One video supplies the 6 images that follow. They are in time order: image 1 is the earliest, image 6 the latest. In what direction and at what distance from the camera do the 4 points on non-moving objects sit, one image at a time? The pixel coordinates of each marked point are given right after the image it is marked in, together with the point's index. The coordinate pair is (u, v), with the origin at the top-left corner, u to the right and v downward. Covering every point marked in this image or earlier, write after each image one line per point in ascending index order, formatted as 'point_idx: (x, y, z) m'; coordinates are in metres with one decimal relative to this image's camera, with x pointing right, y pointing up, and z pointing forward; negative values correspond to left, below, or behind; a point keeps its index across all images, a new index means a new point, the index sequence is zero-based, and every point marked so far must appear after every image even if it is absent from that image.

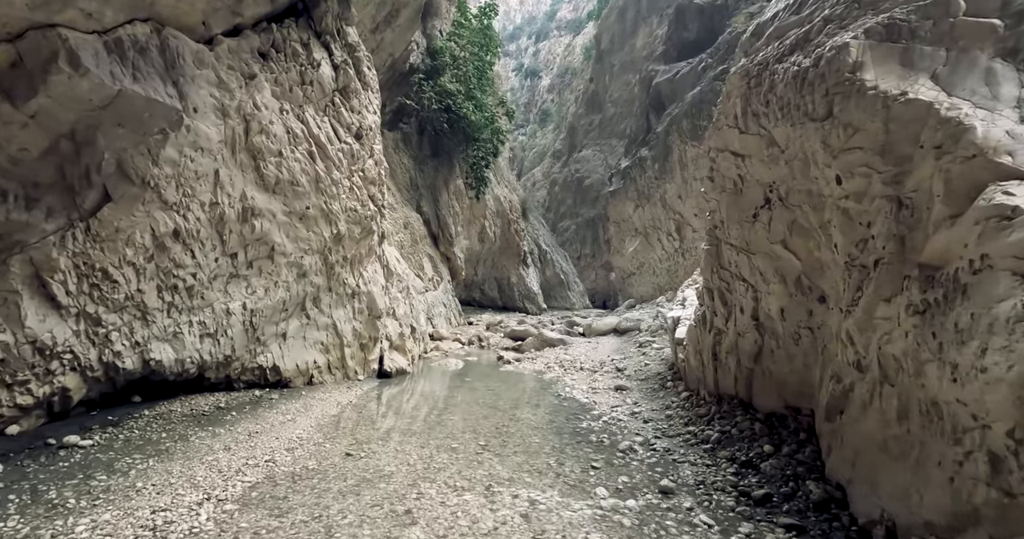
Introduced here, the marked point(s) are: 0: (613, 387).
0: (+1.8, -2.1, +10.4) m
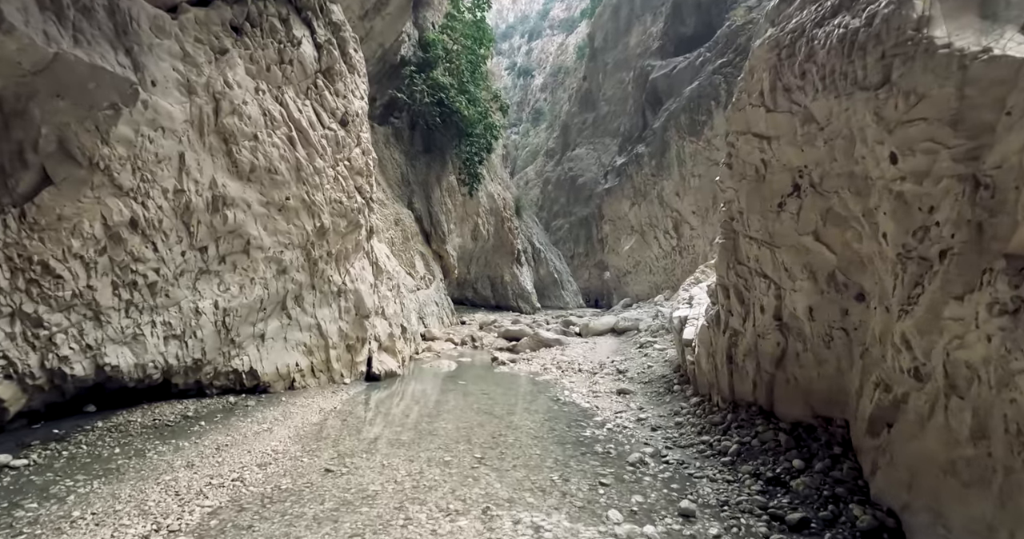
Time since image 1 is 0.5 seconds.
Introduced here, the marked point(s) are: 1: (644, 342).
0: (+1.8, -2.1, +9.8) m
1: (+3.1, -1.7, +13.6) m
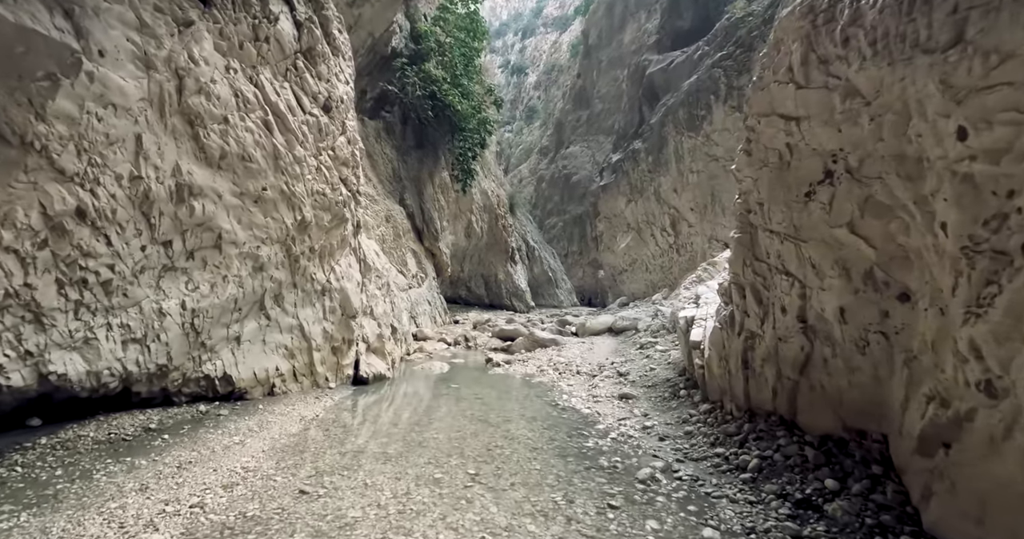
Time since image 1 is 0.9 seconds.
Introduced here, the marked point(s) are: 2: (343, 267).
0: (+1.7, -2.0, +9.3) m
1: (+3.0, -1.6, +13.0) m
2: (-2.8, 0.0, +9.8) m
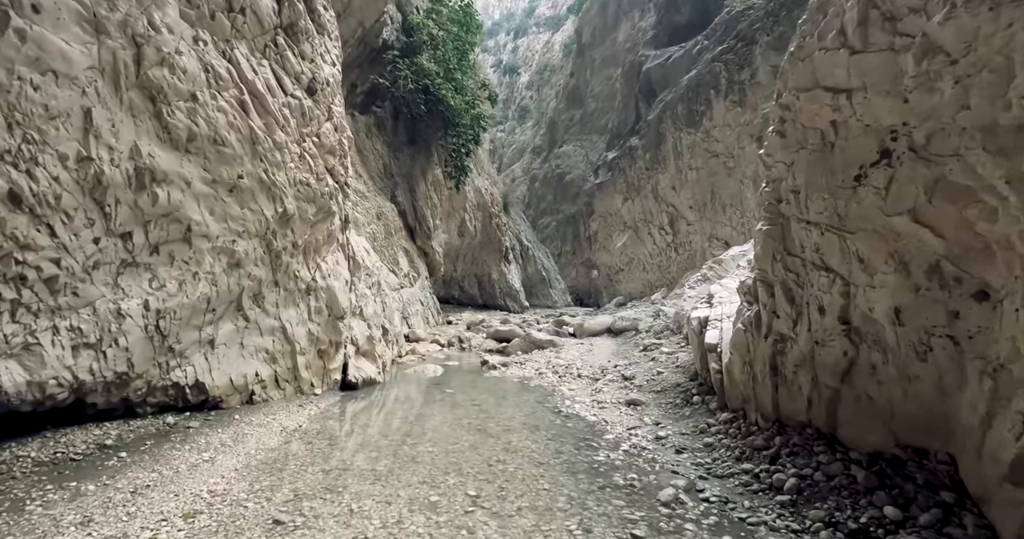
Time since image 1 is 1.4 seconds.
0: (+1.7, -2.0, +8.7) m
1: (+2.9, -1.6, +12.5) m
2: (-2.9, +0.1, +9.1) m
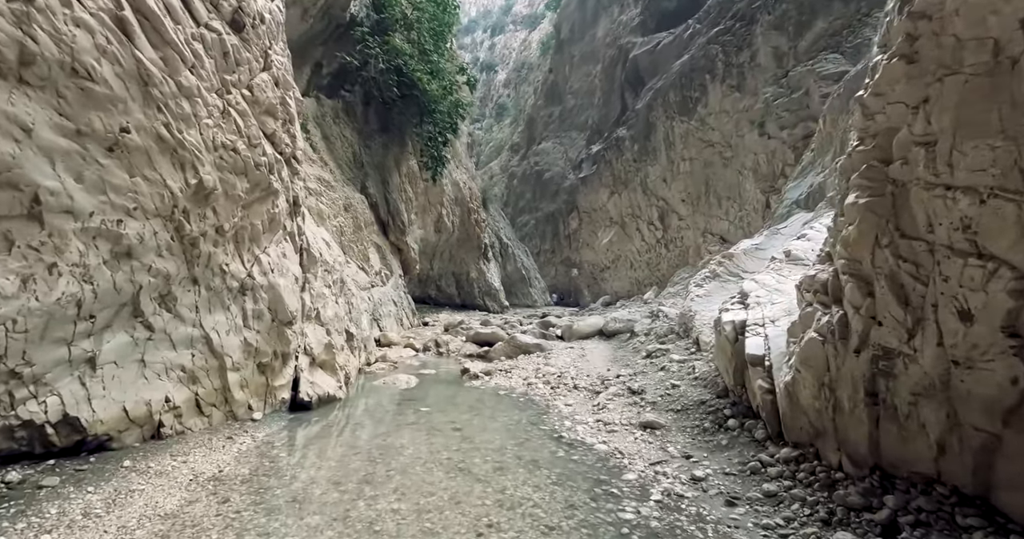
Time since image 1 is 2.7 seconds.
0: (+1.5, -1.9, +7.1) m
1: (+2.6, -1.5, +10.9) m
2: (-3.0, +0.2, +7.4) m
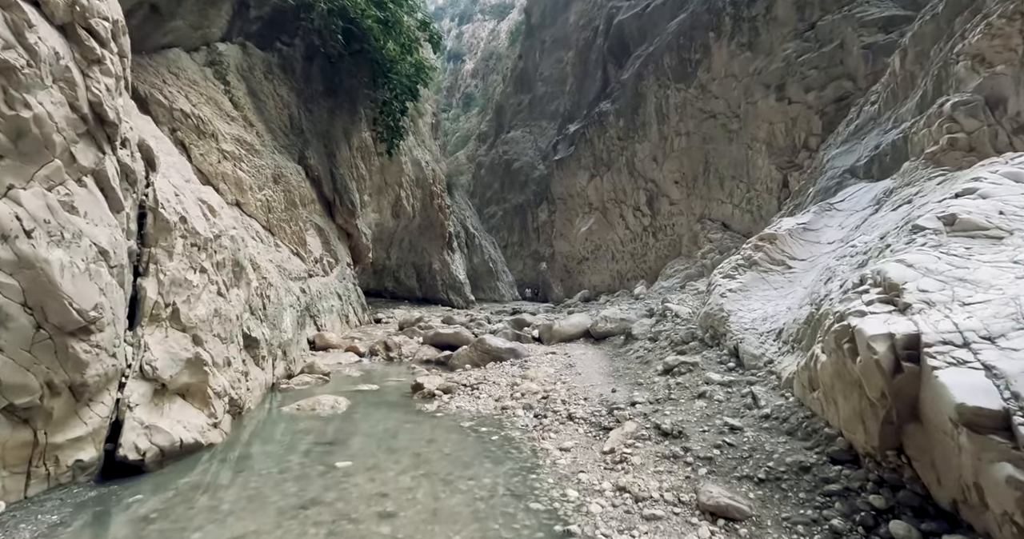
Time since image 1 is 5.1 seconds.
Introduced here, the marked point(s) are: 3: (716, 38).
0: (+1.3, -1.7, +4.0) m
1: (+2.2, -1.3, +7.9) m
2: (-3.2, +0.4, +4.0) m
3: (+6.1, +6.9, +17.6) m
